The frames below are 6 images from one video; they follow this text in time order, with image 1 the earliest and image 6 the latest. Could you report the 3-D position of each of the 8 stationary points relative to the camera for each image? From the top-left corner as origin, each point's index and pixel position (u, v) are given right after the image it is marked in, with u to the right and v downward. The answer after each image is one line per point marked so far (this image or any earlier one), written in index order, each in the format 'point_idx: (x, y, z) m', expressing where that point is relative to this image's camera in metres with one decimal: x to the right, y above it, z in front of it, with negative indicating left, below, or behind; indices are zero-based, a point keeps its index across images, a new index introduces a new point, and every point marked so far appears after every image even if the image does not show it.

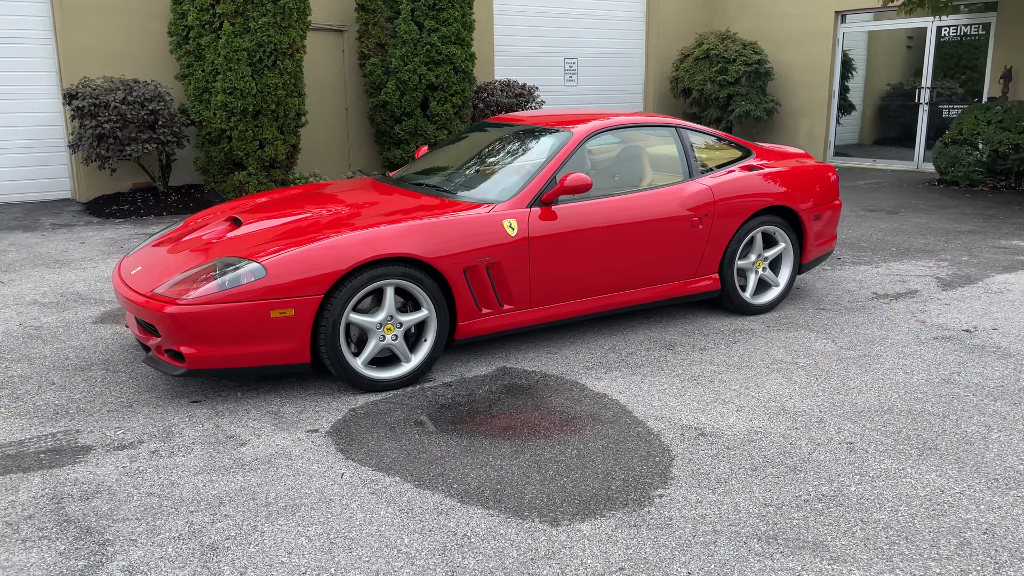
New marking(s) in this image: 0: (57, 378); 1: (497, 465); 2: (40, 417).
0: (-2.1, -0.4, +4.0) m
1: (0.0, -0.6, +3.1) m
2: (-1.9, -0.5, +3.5) m
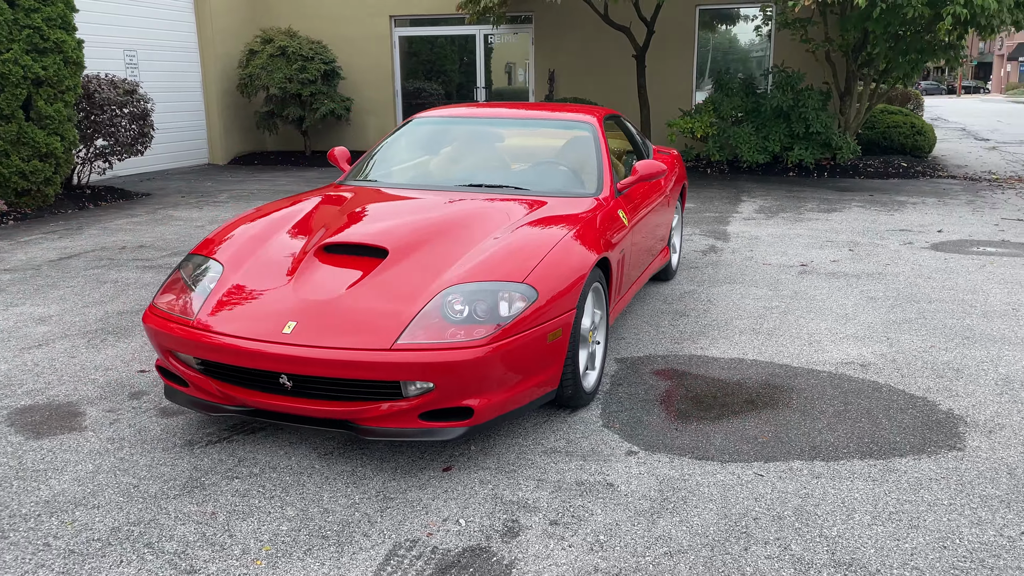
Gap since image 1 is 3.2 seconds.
0: (-1.0, -0.7, +2.7) m
1: (+1.2, -0.5, +3.3) m
2: (-0.6, -0.7, +2.4) m
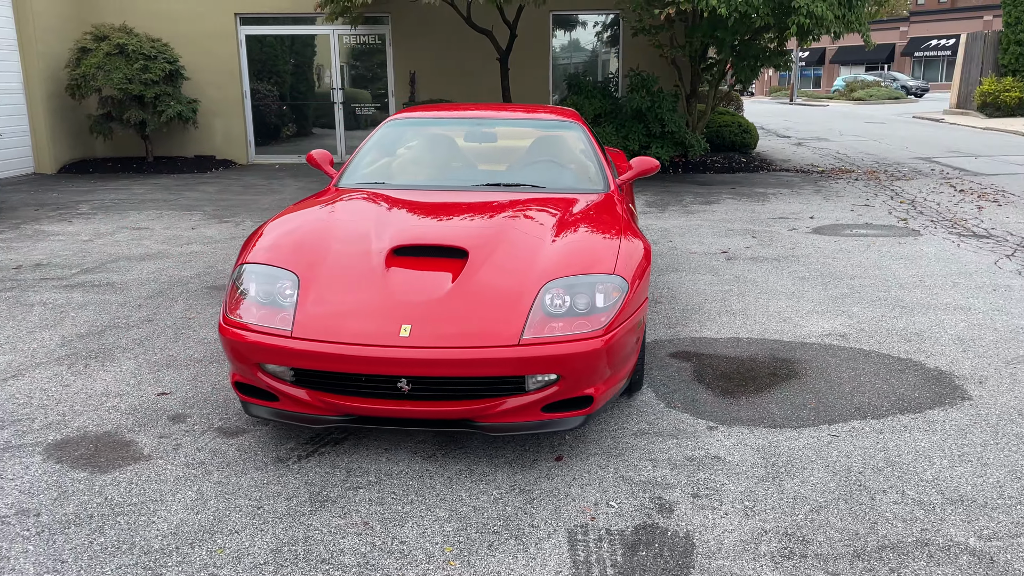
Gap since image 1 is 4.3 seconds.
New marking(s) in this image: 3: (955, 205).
0: (-0.5, -0.7, +2.6) m
1: (+1.5, -0.4, +3.7) m
2: (0.0, -0.7, +2.5) m
3: (+4.8, +0.9, +9.2) m
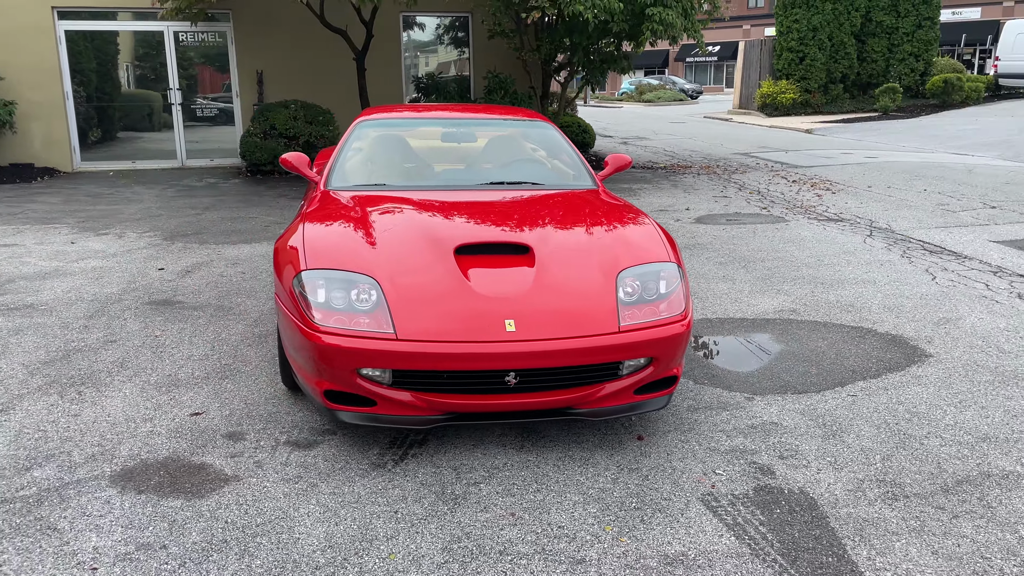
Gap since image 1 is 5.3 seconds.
0: (-0.1, -0.7, +2.6) m
1: (+1.6, -0.3, +4.1) m
2: (+0.4, -0.7, +2.6) m
3: (+3.4, +1.2, +10.3) m
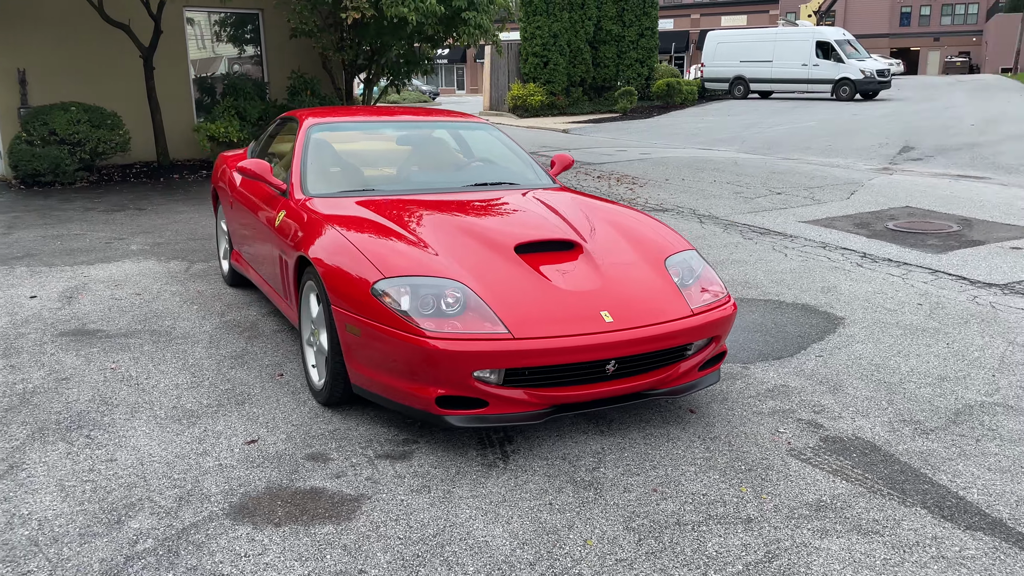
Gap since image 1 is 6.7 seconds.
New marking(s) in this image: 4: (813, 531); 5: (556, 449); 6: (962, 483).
0: (+0.4, -0.7, +2.7) m
1: (+1.5, -0.2, +4.7) m
2: (+0.9, -0.6, +2.9) m
3: (+1.2, +1.3, +11.1) m
4: (+0.9, -0.7, +2.5) m
5: (+0.2, -0.6, +3.1) m
6: (+1.5, -0.7, +2.8) m
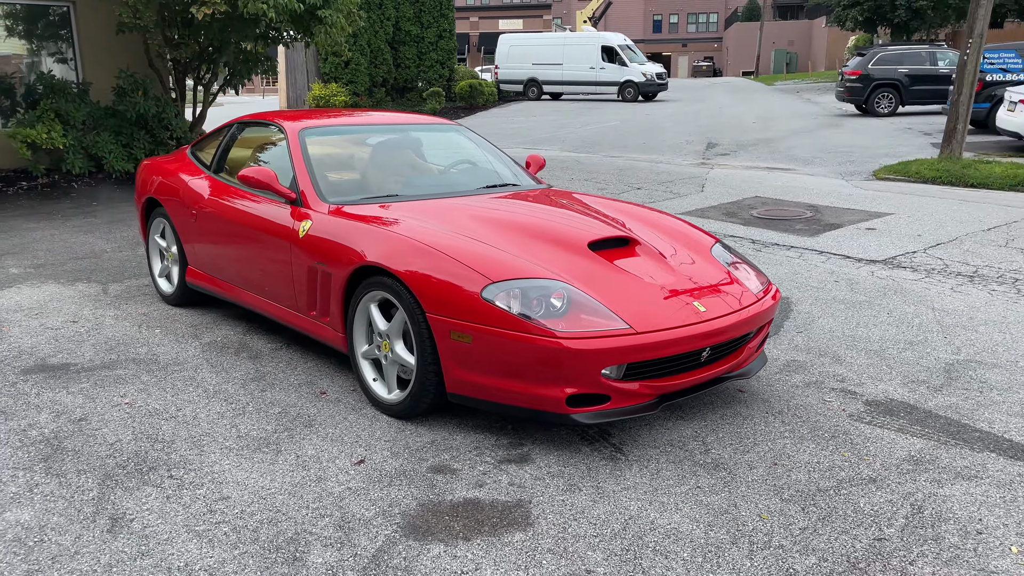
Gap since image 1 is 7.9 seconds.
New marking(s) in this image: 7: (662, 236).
0: (+0.8, -0.6, +2.9) m
1: (+1.4, -0.1, +5.1) m
2: (+1.3, -0.6, +3.2) m
3: (-0.5, +1.4, +11.2) m
4: (+1.4, -0.7, +2.9) m
5: (+0.5, -0.6, +3.2) m
6: (+1.9, -0.5, +3.3) m
7: (+0.7, +0.2, +3.8) m
